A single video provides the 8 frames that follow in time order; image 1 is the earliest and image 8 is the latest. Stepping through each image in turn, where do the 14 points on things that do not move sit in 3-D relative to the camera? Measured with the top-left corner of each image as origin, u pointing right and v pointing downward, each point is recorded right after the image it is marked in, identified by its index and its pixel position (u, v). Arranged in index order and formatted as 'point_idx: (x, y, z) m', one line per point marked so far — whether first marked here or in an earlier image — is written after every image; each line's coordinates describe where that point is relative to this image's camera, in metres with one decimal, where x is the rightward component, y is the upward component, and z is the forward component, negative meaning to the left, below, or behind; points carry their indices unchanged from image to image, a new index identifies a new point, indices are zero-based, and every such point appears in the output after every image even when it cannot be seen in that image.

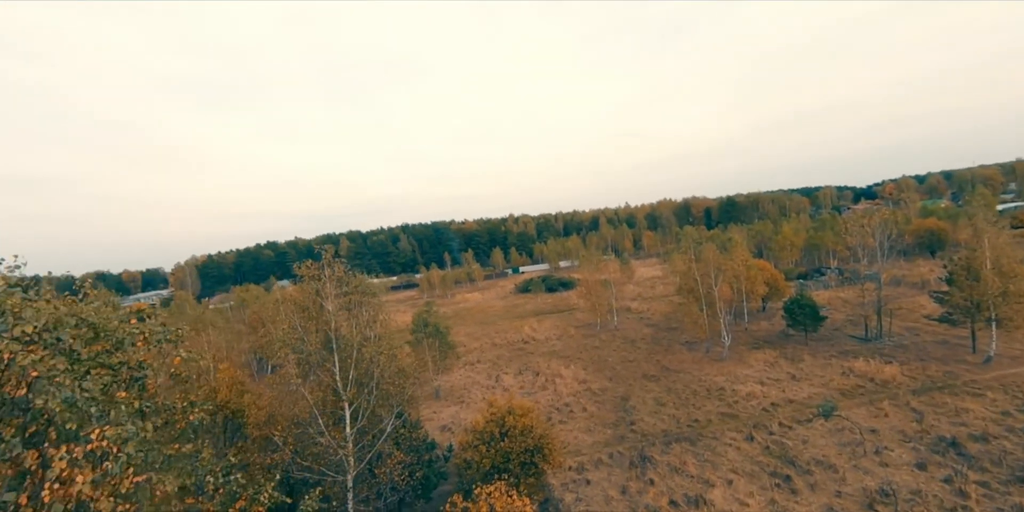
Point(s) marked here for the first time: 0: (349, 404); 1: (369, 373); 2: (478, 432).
0: (-7.1, -6.5, +17.5) m
1: (-6.6, -5.5, +18.1) m
2: (-1.7, -8.5, +19.2) m
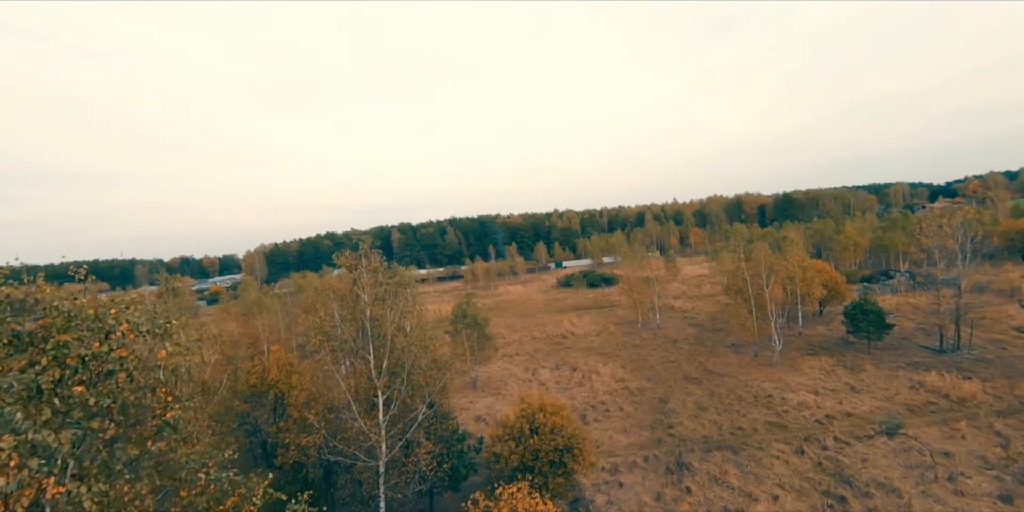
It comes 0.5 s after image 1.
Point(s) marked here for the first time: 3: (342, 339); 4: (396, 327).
0: (-5.8, -6.1, +17.9) m
1: (-5.2, -5.0, +18.4) m
2: (-0.2, -8.2, +19.1) m
3: (-7.6, -3.7, +17.7) m
4: (-5.5, -3.4, +18.7) m
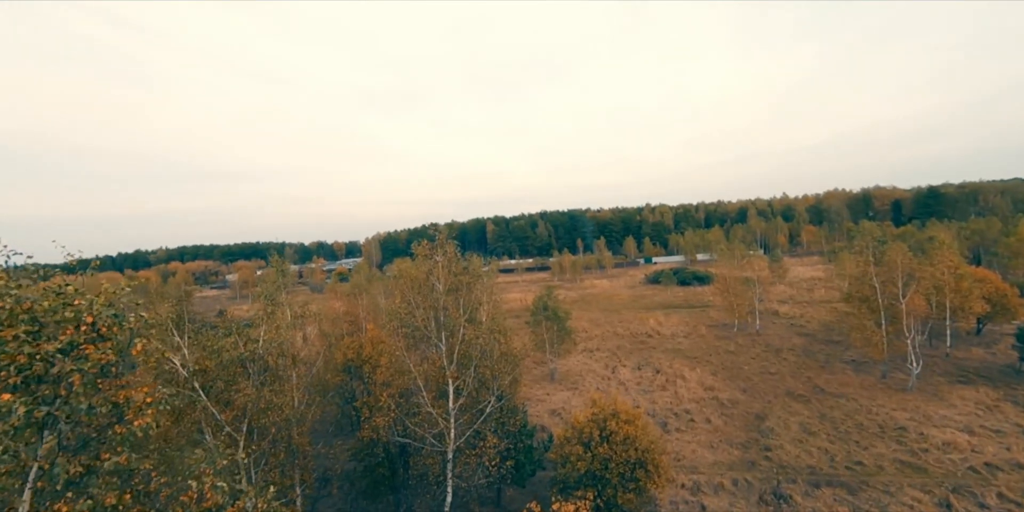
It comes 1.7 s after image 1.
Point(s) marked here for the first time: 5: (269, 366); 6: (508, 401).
0: (-2.7, -5.6, +18.0) m
1: (-2.0, -4.5, +18.5) m
2: (+2.9, -7.9, +18.2) m
3: (-4.4, -3.1, +18.2) m
4: (-2.2, -2.9, +18.8) m
5: (-10.2, -4.7, +17.2) m
6: (-0.1, -6.9, +19.3) m
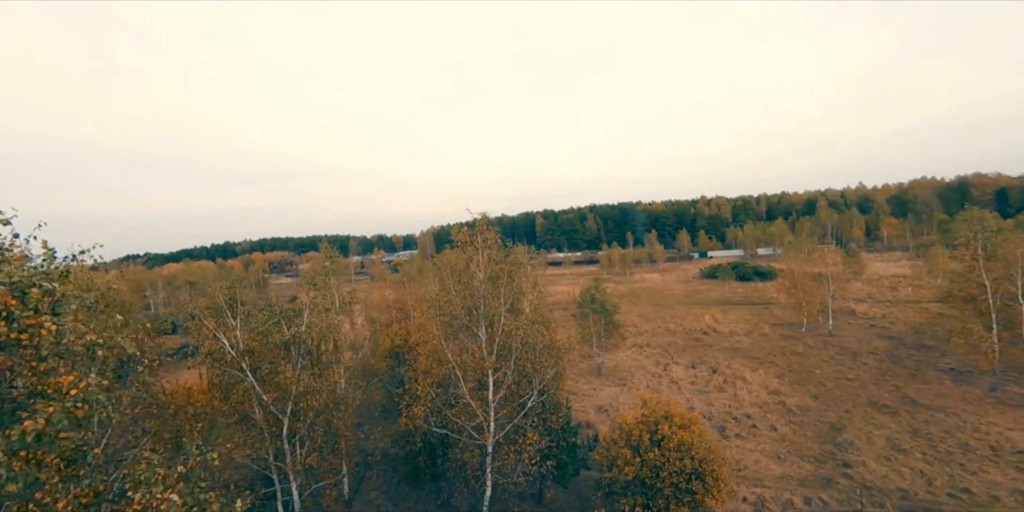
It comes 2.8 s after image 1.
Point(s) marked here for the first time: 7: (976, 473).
0: (-0.9, -5.0, +17.3) m
1: (-0.1, -3.9, +17.6) m
2: (+4.7, -7.3, +16.8) m
3: (-2.5, -2.5, +17.5) m
4: (-0.3, -2.3, +17.9) m
5: (-8.4, -4.0, +17.2) m
6: (+1.8, -6.3, +18.3) m
7: (+21.2, -9.9, +18.6) m
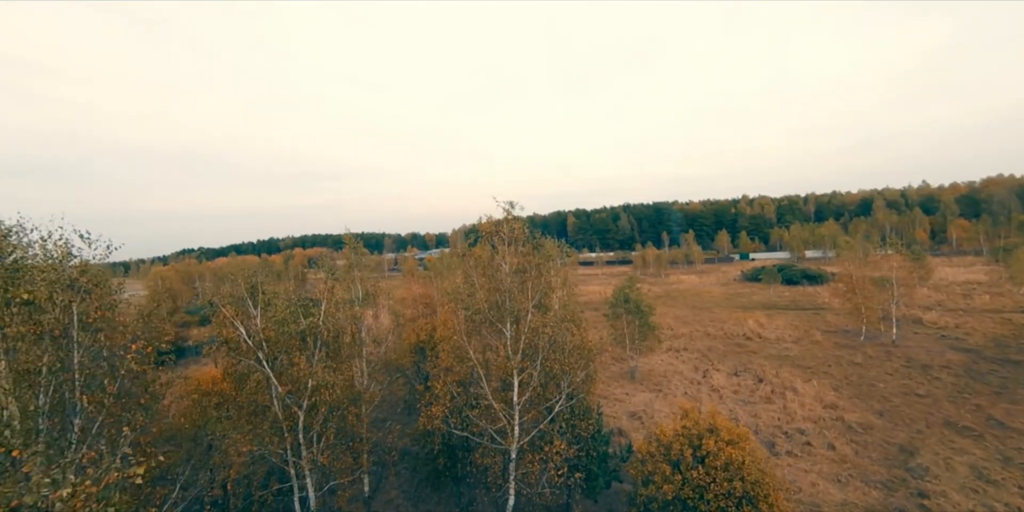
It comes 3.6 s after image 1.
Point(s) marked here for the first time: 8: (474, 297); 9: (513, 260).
0: (+0.2, -4.6, +16.0) m
1: (+1.0, -3.6, +16.2) m
2: (+5.7, -7.1, +15.1) m
3: (-1.4, -2.1, +16.4) m
4: (+0.8, -1.9, +16.5) m
5: (-7.3, -3.5, +16.5) m
6: (+2.9, -6.0, +16.7) m
7: (+22.2, -9.8, +15.6) m
8: (-1.5, -1.7, +16.4) m
9: (0.0, -0.2, +16.6) m
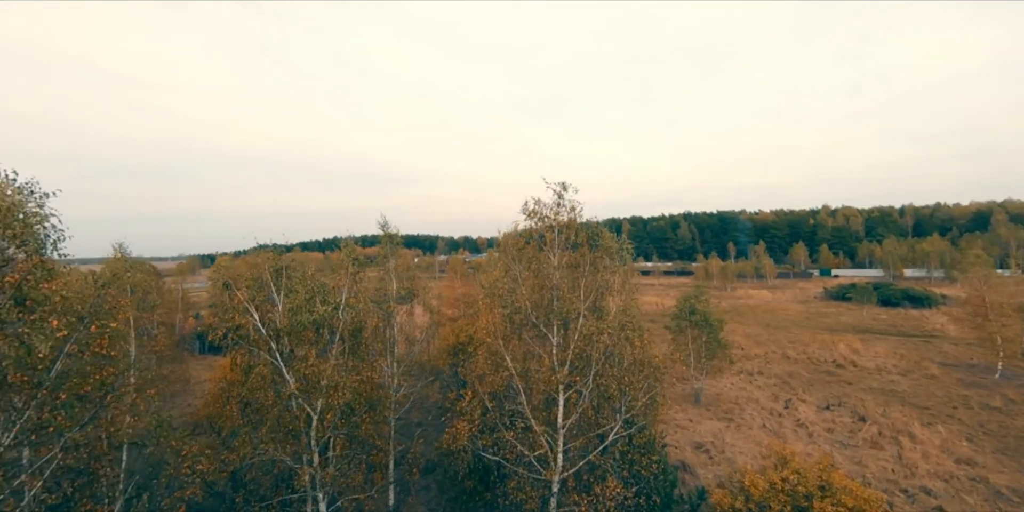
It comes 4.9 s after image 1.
0: (+1.6, -4.3, +13.0) m
1: (+2.5, -3.3, +13.2) m
2: (+6.8, -6.9, +11.4) m
3: (+0.2, -1.7, +13.6) m
4: (+2.5, -1.6, +13.5) m
5: (-5.7, -2.9, +14.5) m
6: (+4.4, -5.8, +13.4) m
7: (+23.2, -10.4, +9.7) m
8: (+0.2, -1.3, +13.7) m
9: (+1.8, +0.2, +13.7) m
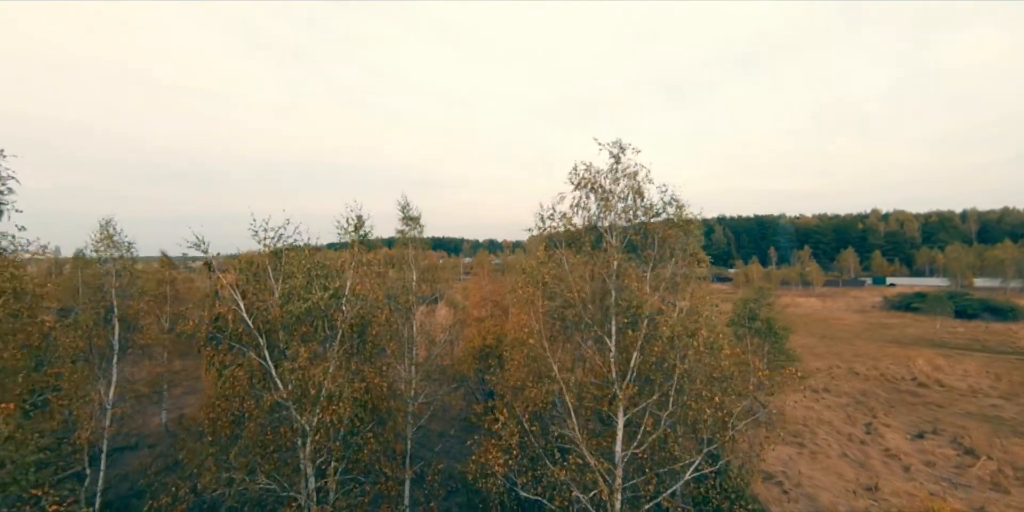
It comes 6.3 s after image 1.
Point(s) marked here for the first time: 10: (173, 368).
0: (+2.8, -3.7, +9.8) m
1: (+3.7, -2.8, +9.9) m
2: (+7.9, -6.4, +7.8) m
3: (+1.4, -1.2, +10.5) m
4: (+3.7, -1.1, +10.3) m
5: (-4.4, -2.3, +11.8) m
6: (+5.5, -5.3, +10.0) m
7: (+24.0, -10.1, +5.2) m
8: (+1.4, -0.7, +10.6) m
9: (+3.0, +0.7, +10.6) m
10: (-15.0, -5.0, +18.1) m
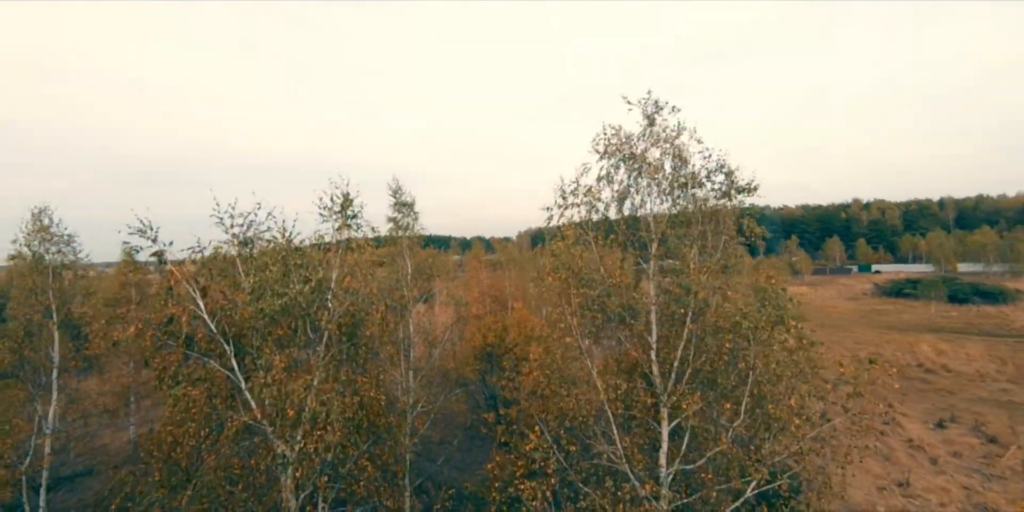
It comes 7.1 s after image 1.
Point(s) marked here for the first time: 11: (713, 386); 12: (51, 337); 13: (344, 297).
0: (+3.3, -3.3, +8.1) m
1: (+4.2, -2.3, +8.3) m
2: (+8.5, -5.9, +6.4) m
3: (+1.9, -0.7, +8.8) m
4: (+4.2, -0.6, +8.6) m
5: (-3.9, -1.9, +9.8) m
6: (+6.1, -4.7, +8.5) m
7: (+24.9, -9.2, +4.3) m
8: (+1.9, -0.3, +8.9) m
9: (+3.5, +1.2, +8.9) m
10: (-14.7, -4.8, +15.8) m
11: (+4.2, -2.7, +8.4) m
12: (-14.0, -2.5, +12.4) m
13: (-3.9, -1.0, +9.7) m
